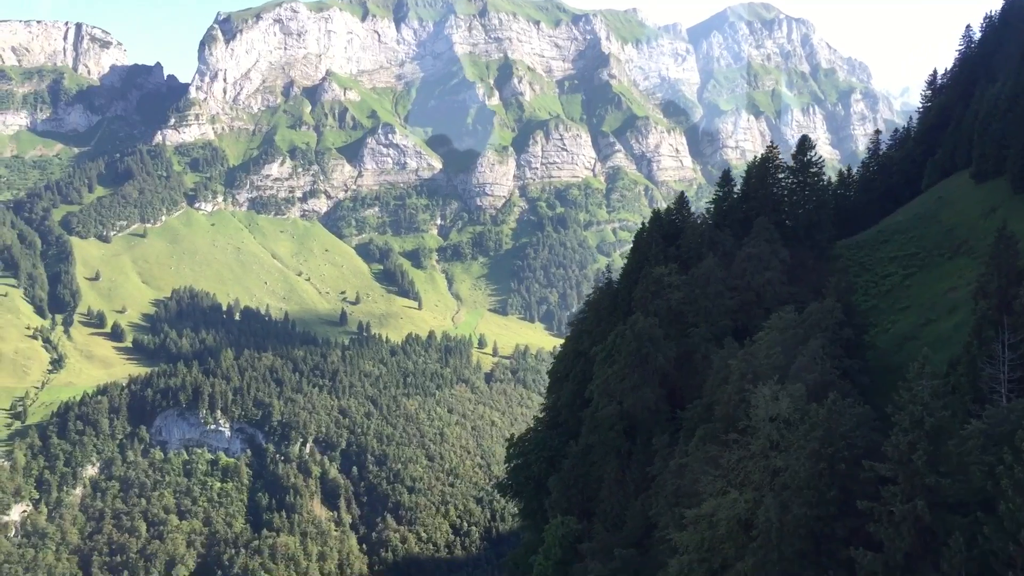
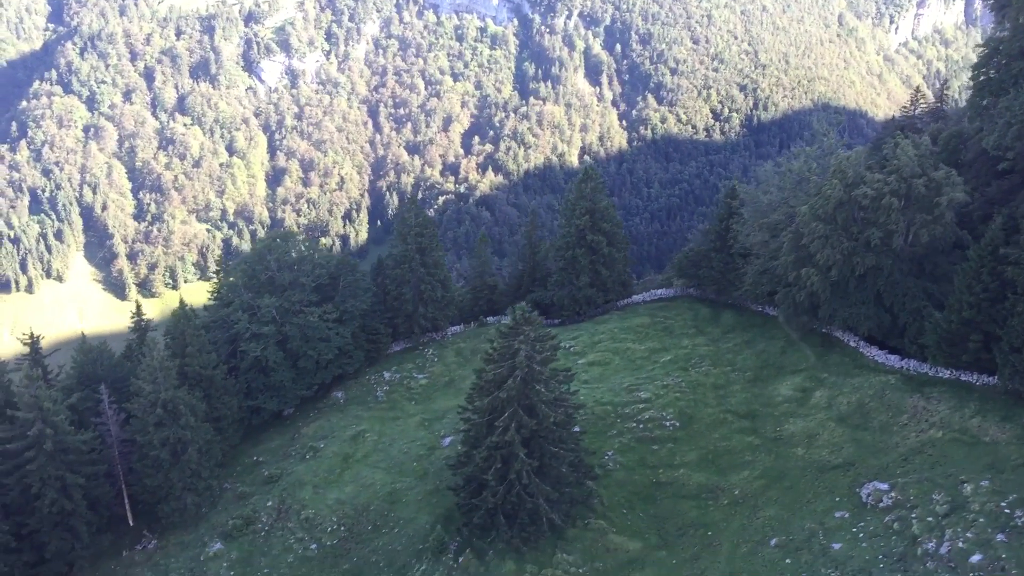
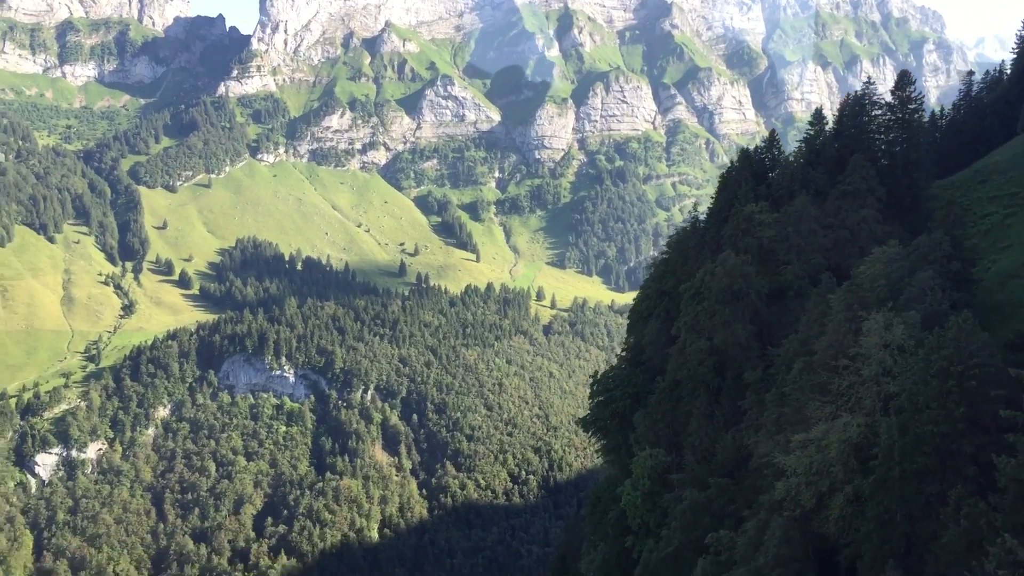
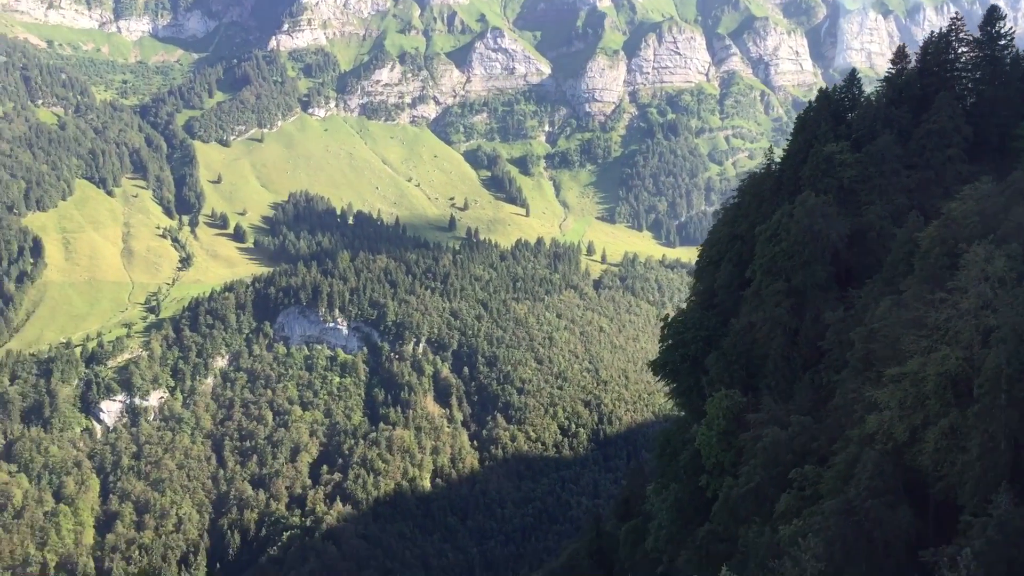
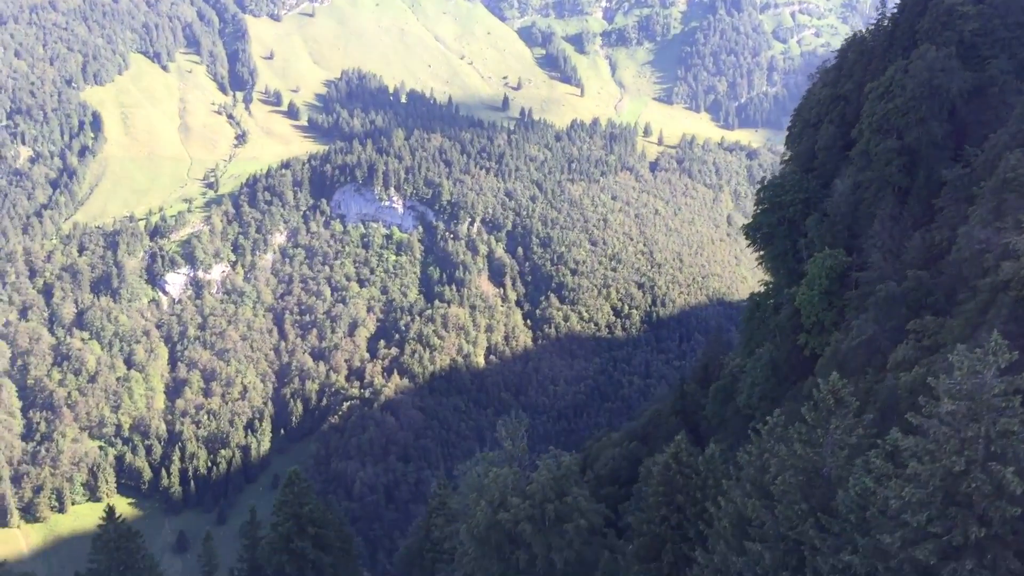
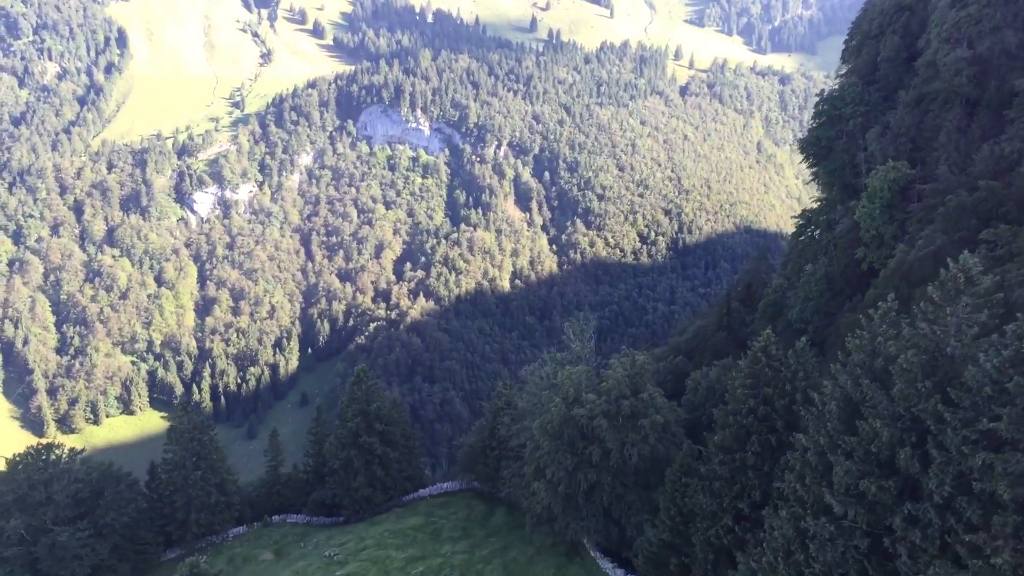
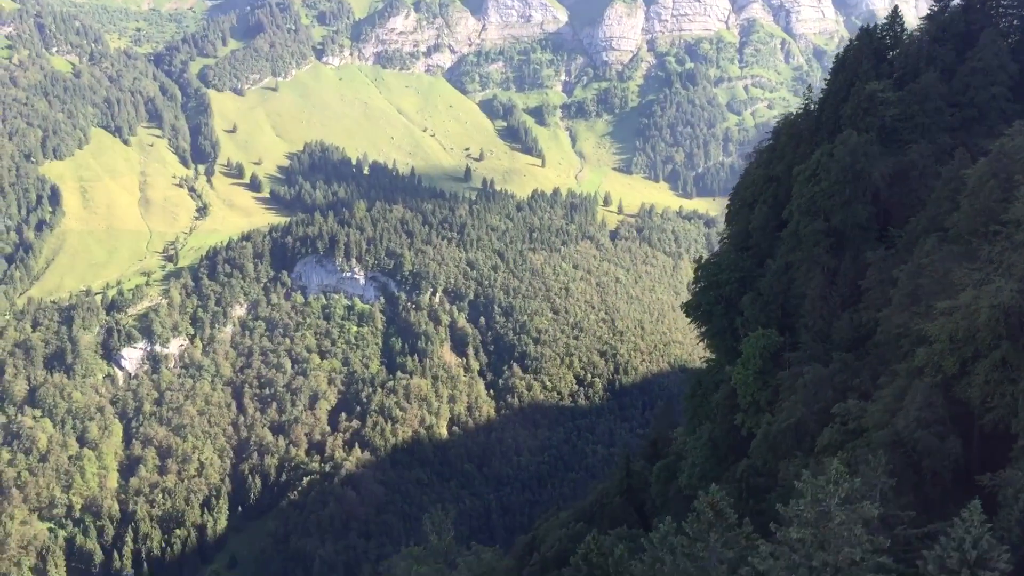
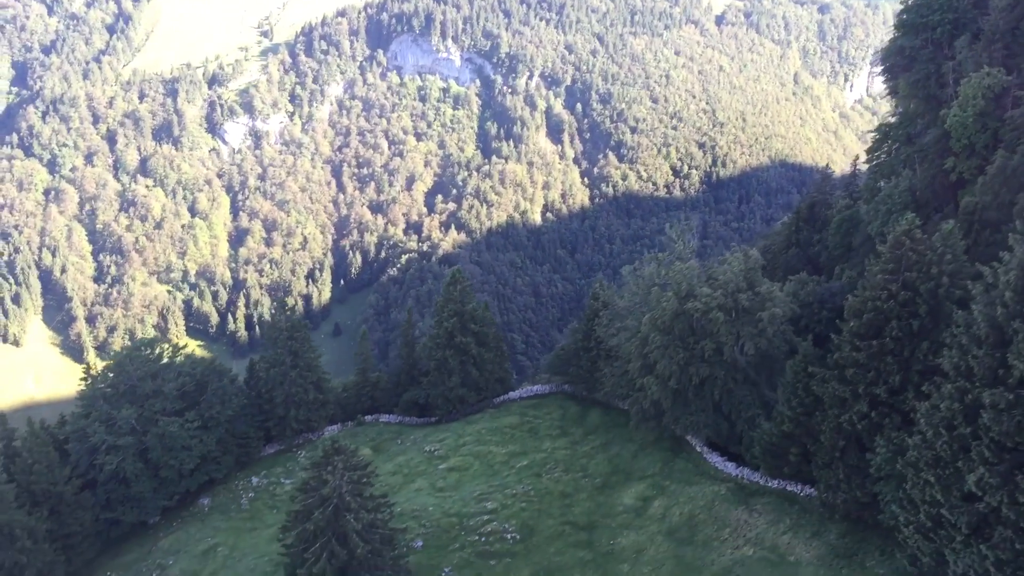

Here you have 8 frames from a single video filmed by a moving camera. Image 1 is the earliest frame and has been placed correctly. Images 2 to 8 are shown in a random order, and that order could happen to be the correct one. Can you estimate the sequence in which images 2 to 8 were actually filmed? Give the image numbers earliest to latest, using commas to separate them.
3, 4, 7, 5, 6, 8, 2
